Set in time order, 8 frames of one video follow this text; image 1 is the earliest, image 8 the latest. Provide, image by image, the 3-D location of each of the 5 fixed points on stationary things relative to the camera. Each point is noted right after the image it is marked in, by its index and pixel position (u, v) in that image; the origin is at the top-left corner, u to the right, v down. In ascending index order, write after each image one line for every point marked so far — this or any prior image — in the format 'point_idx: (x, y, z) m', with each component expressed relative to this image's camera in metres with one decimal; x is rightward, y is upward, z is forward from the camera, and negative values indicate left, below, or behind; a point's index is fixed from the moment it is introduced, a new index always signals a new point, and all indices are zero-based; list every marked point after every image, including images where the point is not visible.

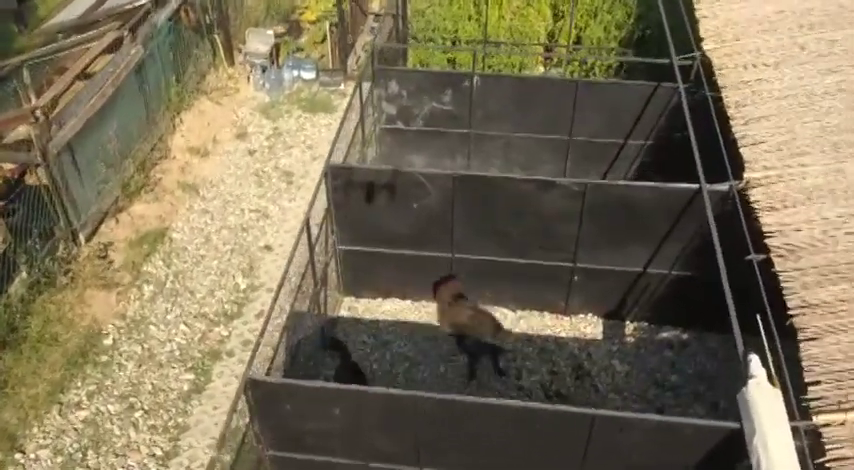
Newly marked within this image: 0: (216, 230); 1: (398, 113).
0: (-2.7, +0.1, +9.4) m
1: (-0.4, +1.6, +9.8) m
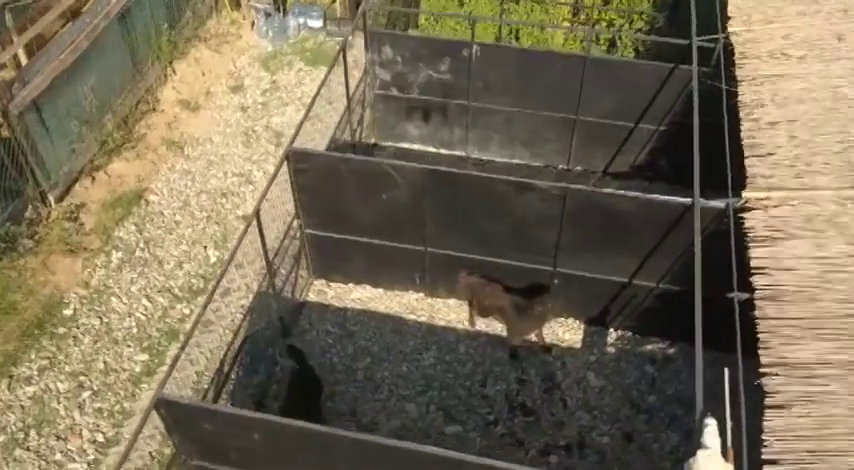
0: (-2.9, +0.5, +9.0) m
1: (-0.4, +1.9, +9.1) m
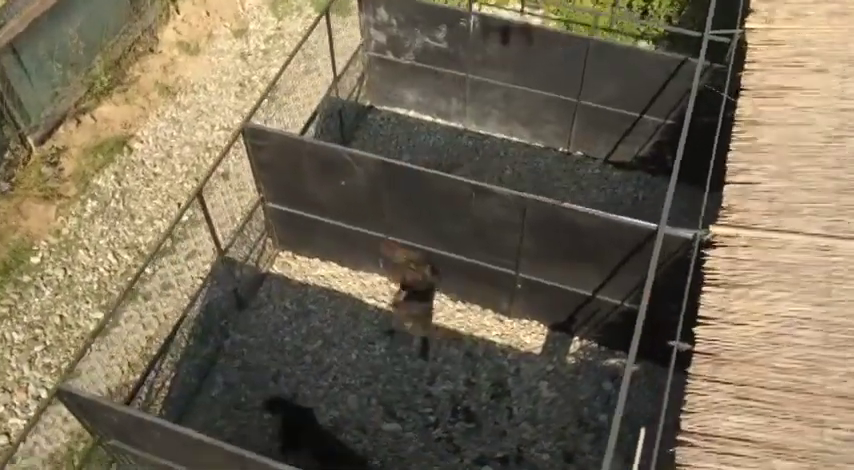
0: (-3.0, +1.1, +8.8) m
1: (-0.5, +2.3, +8.6) m
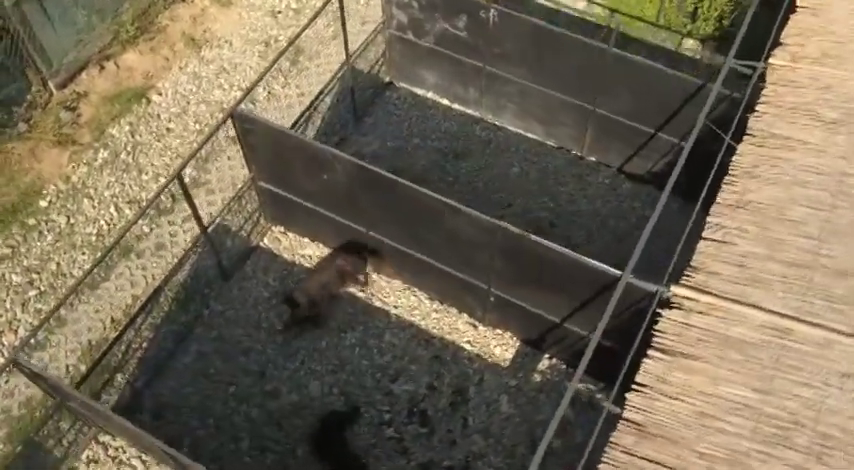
0: (-2.8, +1.6, +8.9) m
1: (-0.2, +2.4, +8.3) m
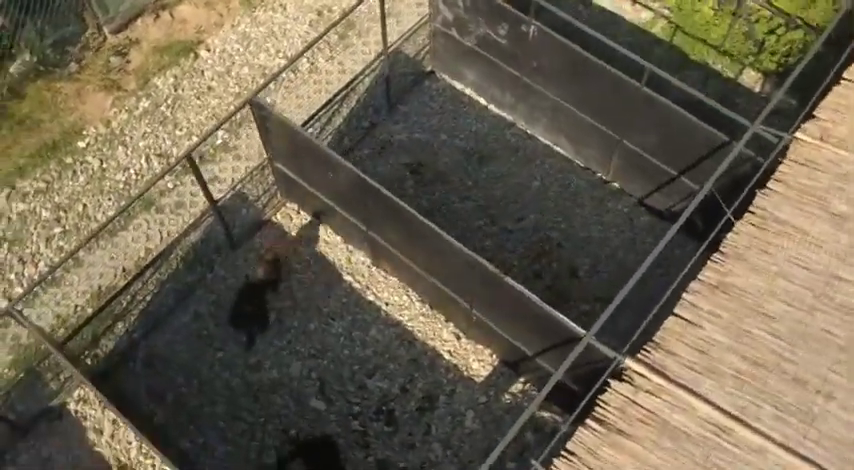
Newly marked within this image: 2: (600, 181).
0: (-2.3, +2.1, +9.1) m
1: (+0.3, +2.4, +8.2) m
2: (+2.0, +0.6, +8.4) m
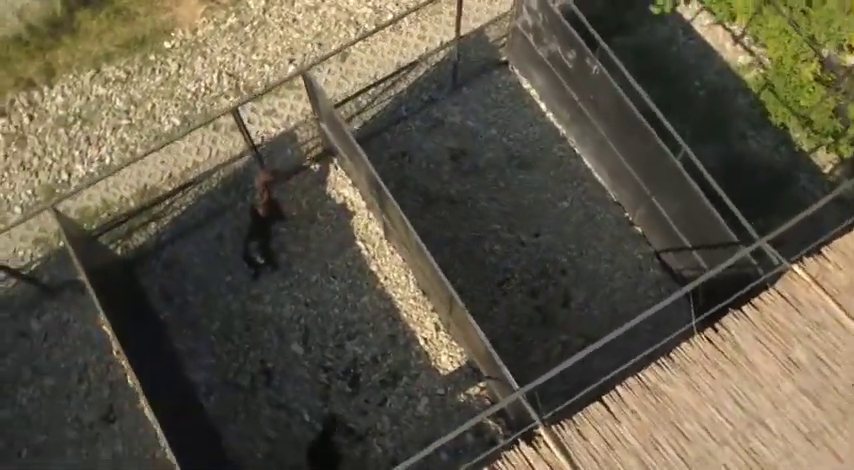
0: (-1.3, +3.0, +9.4) m
1: (+1.2, +2.4, +8.2) m
2: (+2.3, +0.2, +8.5) m
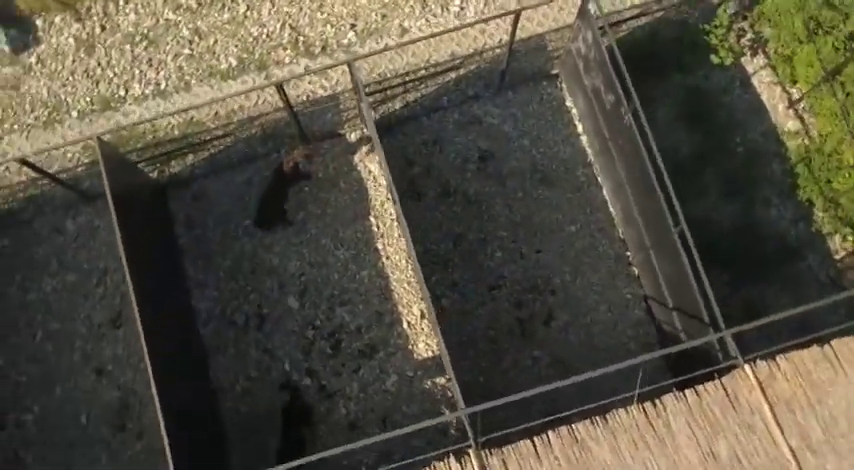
0: (-0.3, +3.4, +9.6) m
1: (+1.8, +2.1, +8.4) m
2: (+2.4, -0.3, +8.9) m
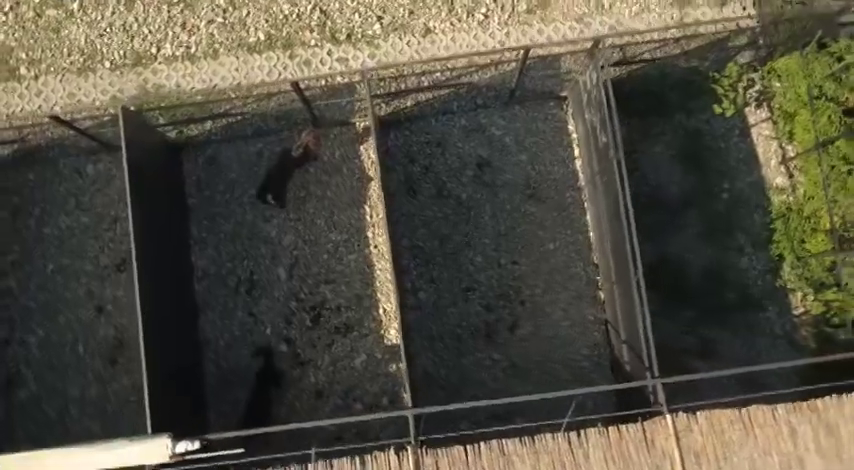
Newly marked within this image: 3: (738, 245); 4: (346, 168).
0: (+0.1, +3.5, +9.9) m
1: (+2.0, +1.7, +8.8) m
2: (+2.2, -0.6, +9.5) m
3: (+4.2, -0.1, +9.8) m
4: (-1.1, +0.9, +9.5) m
